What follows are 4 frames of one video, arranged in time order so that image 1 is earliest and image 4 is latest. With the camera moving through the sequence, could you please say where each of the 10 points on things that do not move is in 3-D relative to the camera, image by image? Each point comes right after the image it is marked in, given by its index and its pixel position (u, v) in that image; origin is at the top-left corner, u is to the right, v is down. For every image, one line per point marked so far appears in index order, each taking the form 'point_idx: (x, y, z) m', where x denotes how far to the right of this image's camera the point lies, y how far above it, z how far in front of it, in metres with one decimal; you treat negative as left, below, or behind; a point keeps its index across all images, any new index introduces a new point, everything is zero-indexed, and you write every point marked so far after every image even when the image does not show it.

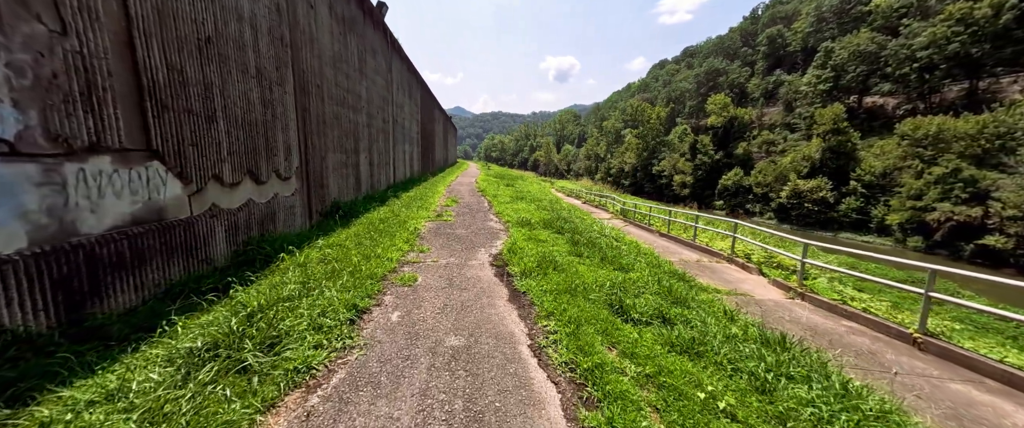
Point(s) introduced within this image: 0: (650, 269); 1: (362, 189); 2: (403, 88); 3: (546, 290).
0: (+2.3, -0.9, +5.6) m
1: (-4.3, +0.7, +9.7) m
2: (-4.8, +5.5, +14.9) m
3: (+0.4, -1.0, +4.3) m
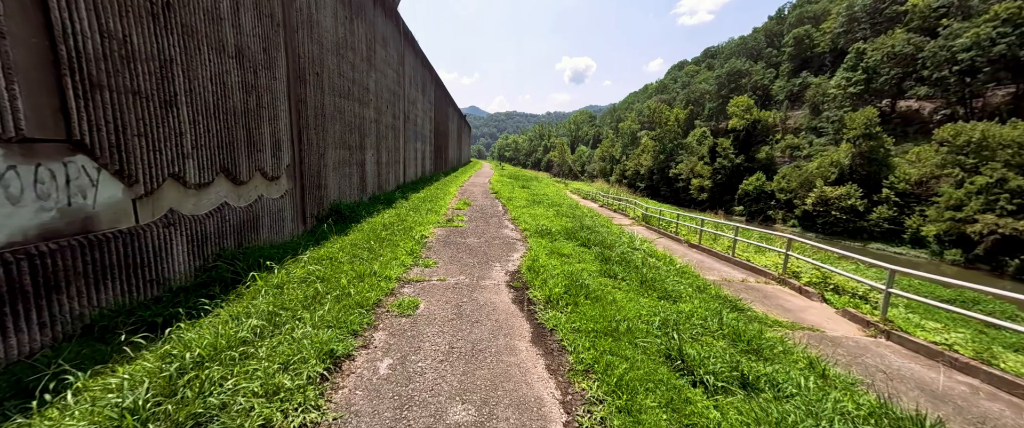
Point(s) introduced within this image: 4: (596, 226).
0: (+2.6, -1.2, +4.6) m
1: (-3.8, +0.6, +8.9) m
2: (-4.0, +5.5, +14.1) m
3: (+0.7, -1.1, +3.4) m
4: (+2.1, -0.3, +8.7) m
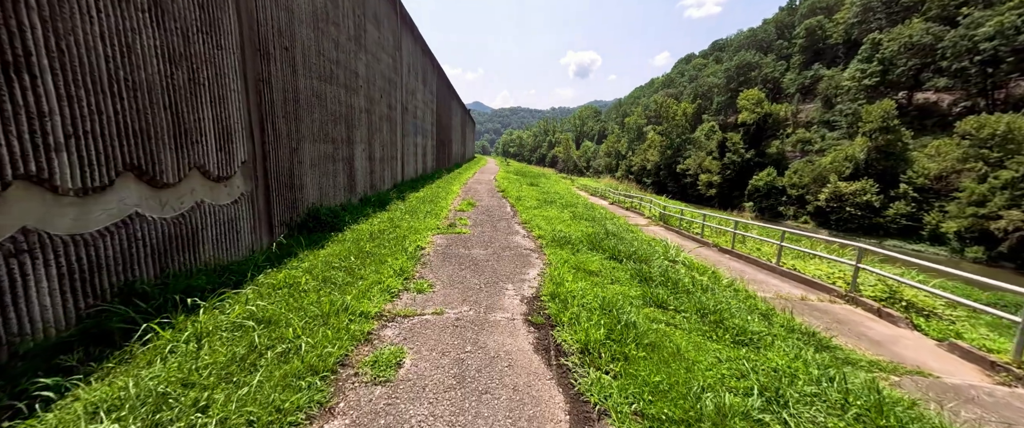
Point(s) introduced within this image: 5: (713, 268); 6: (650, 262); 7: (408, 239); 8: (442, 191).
0: (+2.8, -1.3, +3.4) m
1: (-3.5, +0.5, +7.8) m
2: (-3.7, +5.5, +12.9) m
3: (+0.9, -1.3, +2.2) m
4: (+2.4, -0.4, +7.5) m
5: (+3.7, -1.0, +6.3) m
6: (+2.2, -0.7, +5.3) m
7: (-1.8, -0.4, +5.7) m
8: (-2.4, +0.8, +11.7) m
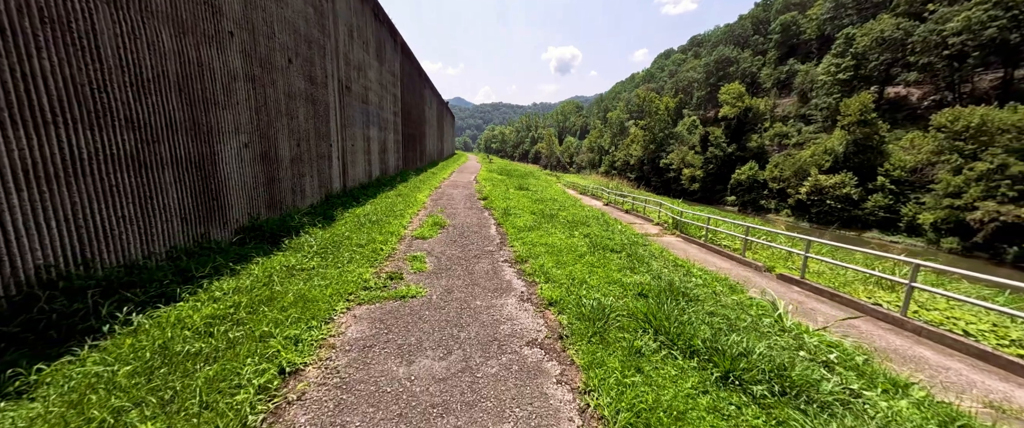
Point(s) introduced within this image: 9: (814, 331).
0: (+2.8, -1.8, +0.5) m
1: (-3.7, 0.0, +4.5) m
2: (-4.2, +4.9, +9.6) m
3: (+1.0, -1.8, -0.8) m
4: (+2.2, -0.8, +4.5) m
5: (+3.6, -1.5, +3.4) m
6: (+2.1, -1.2, +2.3) m
7: (-1.8, -1.0, +2.5) m
8: (-2.8, +0.3, +8.5) m
9: (+3.3, -1.3, +3.6) m
